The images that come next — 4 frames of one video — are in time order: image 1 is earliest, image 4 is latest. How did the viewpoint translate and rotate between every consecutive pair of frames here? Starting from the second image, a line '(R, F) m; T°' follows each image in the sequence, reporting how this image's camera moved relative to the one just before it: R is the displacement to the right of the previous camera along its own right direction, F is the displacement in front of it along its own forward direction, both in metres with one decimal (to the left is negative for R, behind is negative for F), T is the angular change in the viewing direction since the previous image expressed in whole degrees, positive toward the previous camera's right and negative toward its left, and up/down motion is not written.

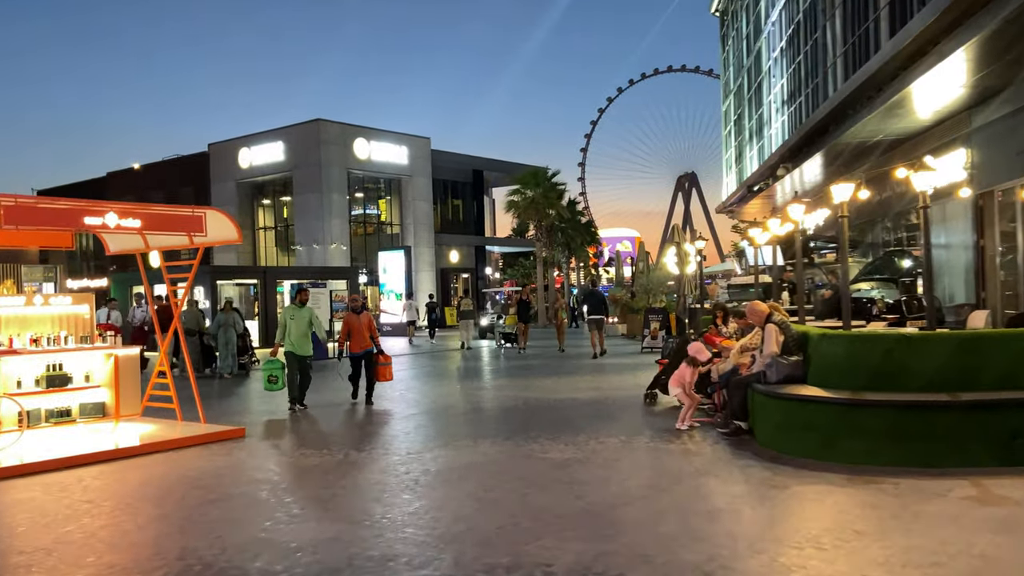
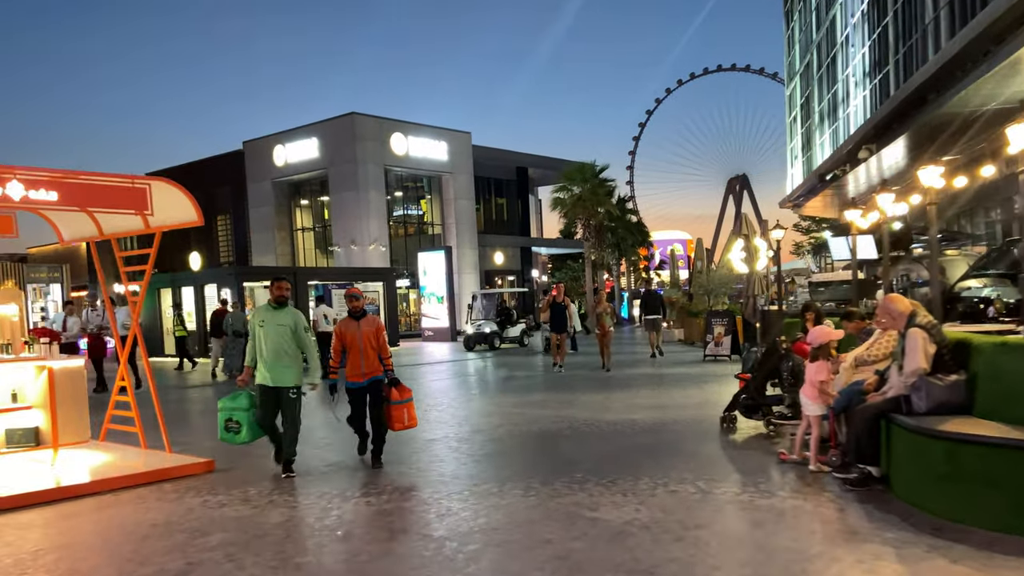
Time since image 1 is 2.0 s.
(+0.1, +2.1) m; -4°
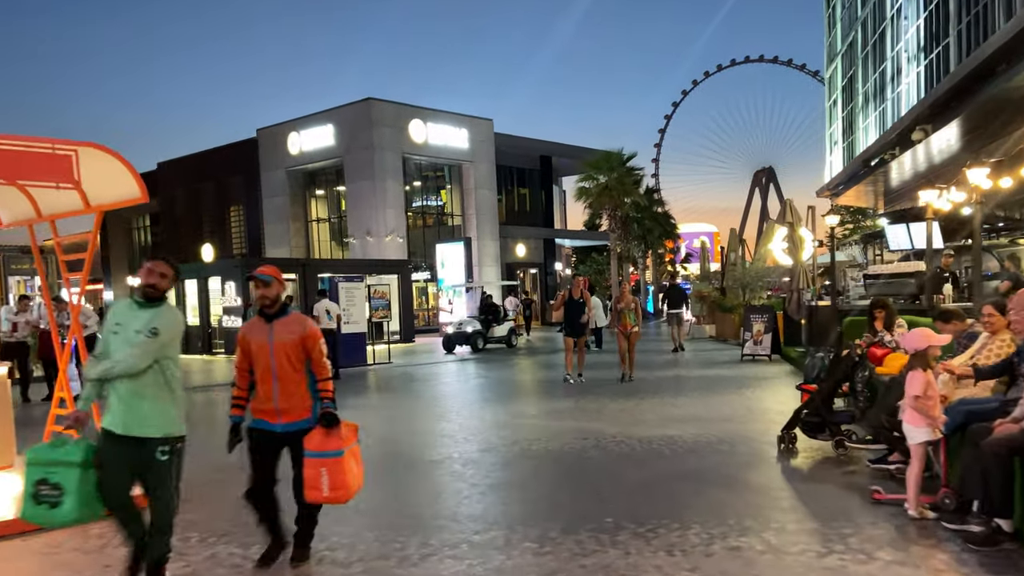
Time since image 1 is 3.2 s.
(+0.1, +1.4) m; -2°
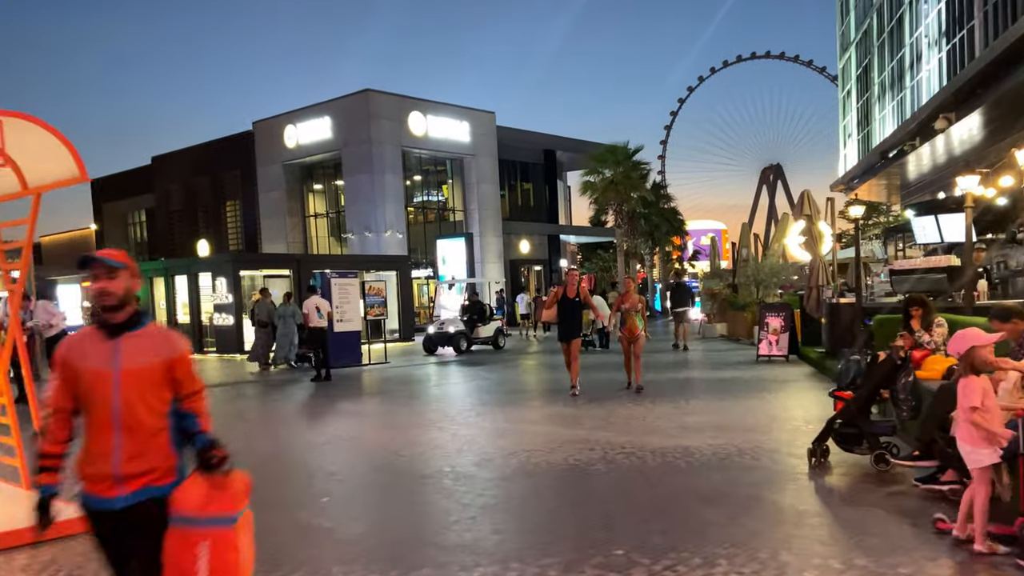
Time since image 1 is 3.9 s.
(+0.1, +0.8) m; 0°
